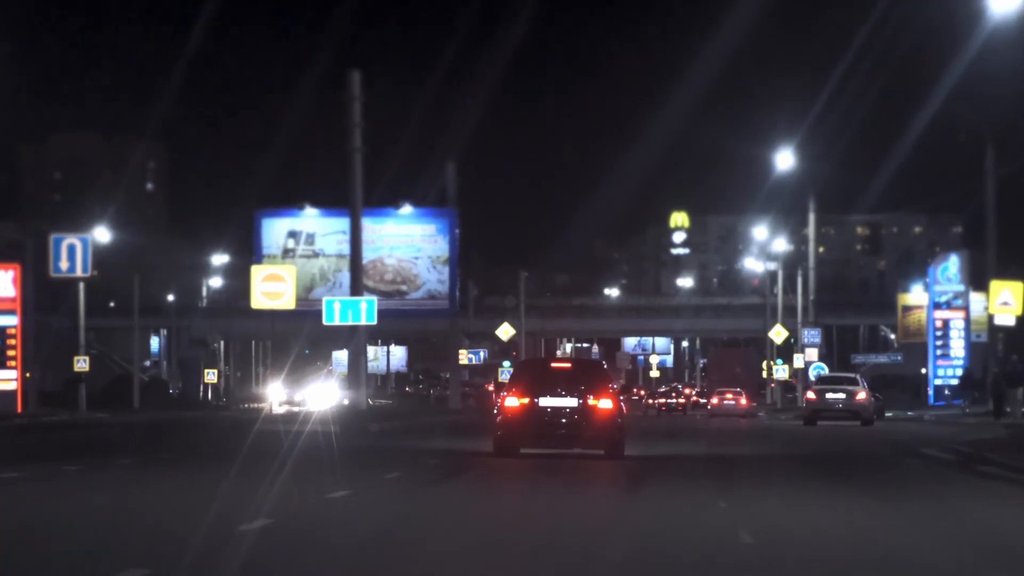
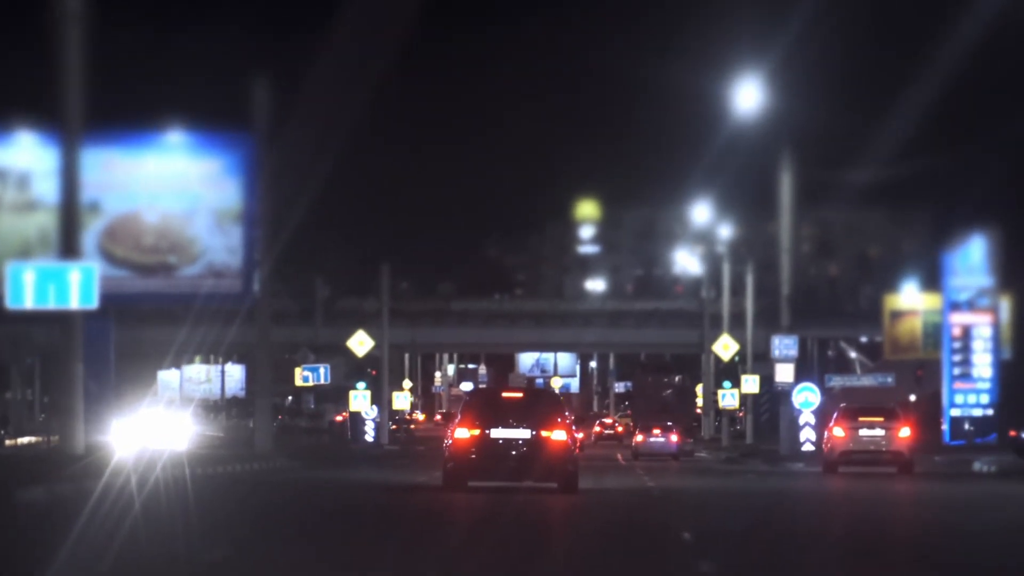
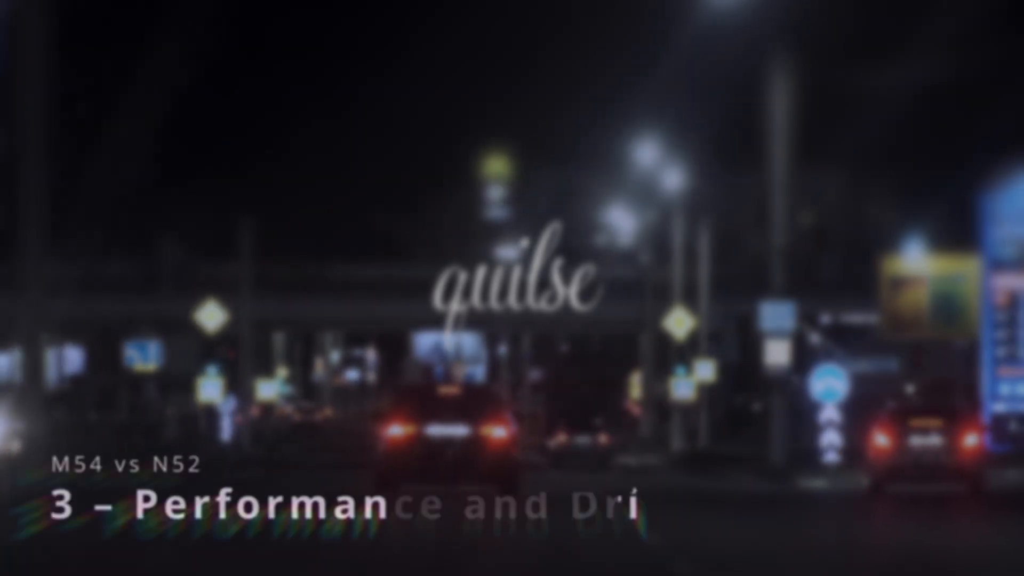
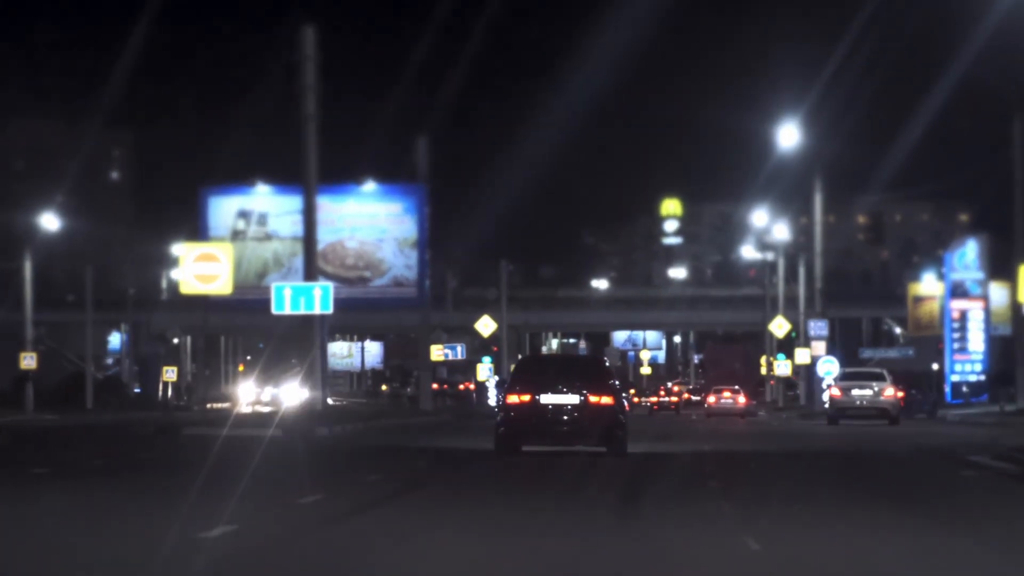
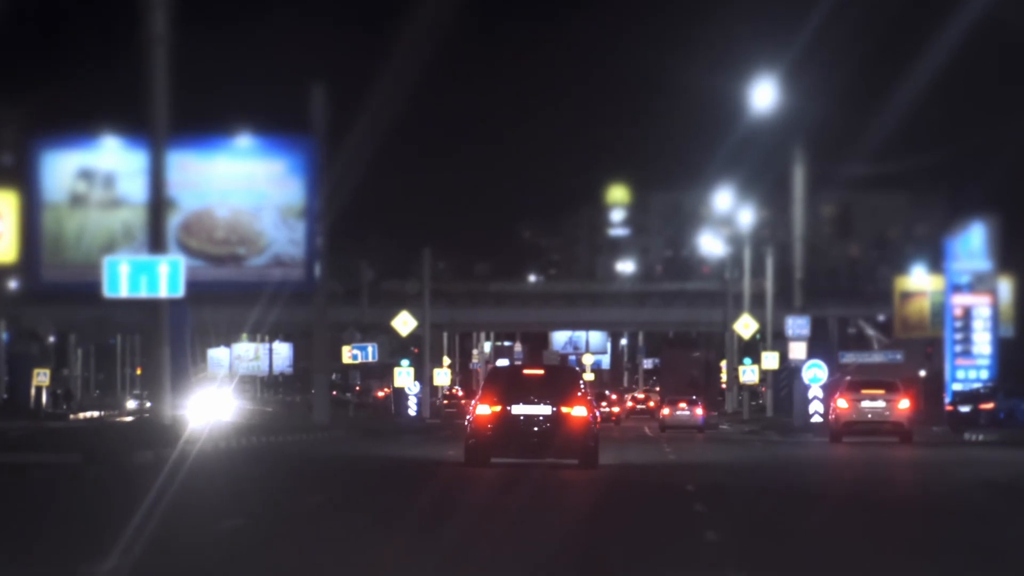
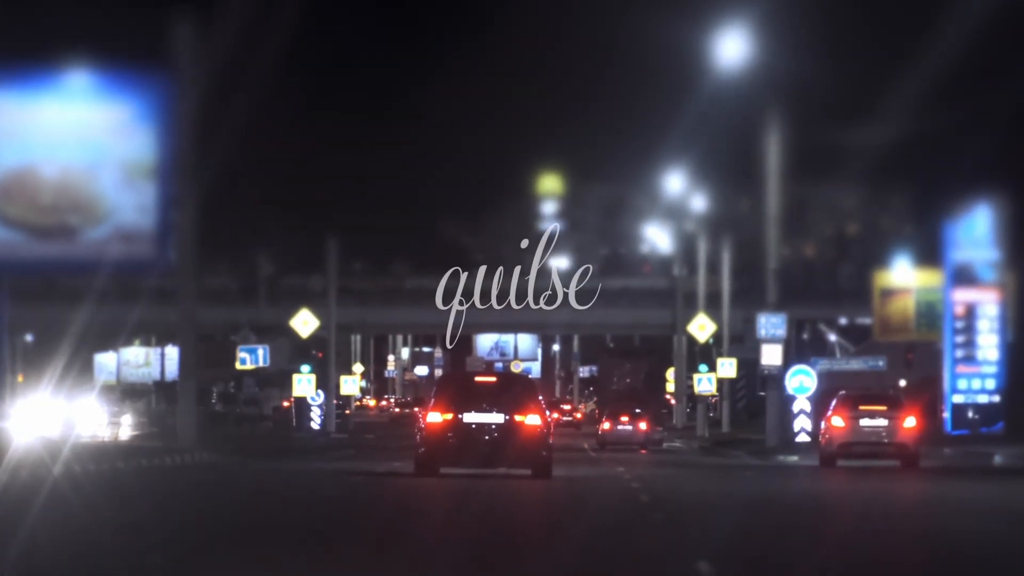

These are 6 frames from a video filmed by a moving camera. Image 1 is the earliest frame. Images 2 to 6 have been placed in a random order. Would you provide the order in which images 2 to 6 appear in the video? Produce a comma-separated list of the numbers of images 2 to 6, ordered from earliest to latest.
4, 5, 2, 6, 3
